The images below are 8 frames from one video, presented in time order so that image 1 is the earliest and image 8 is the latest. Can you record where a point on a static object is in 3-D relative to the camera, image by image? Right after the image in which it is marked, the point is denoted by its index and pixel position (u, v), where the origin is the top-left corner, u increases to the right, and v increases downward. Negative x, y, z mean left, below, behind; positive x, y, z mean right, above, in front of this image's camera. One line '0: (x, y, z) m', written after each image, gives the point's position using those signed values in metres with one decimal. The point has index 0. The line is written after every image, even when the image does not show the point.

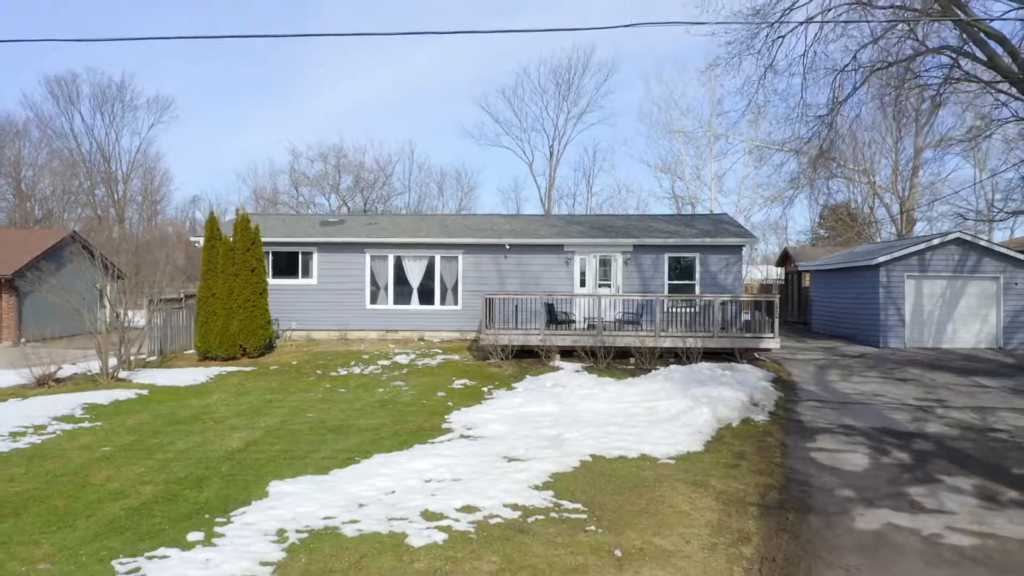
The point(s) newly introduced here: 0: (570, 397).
0: (+0.7, -1.4, +9.6) m
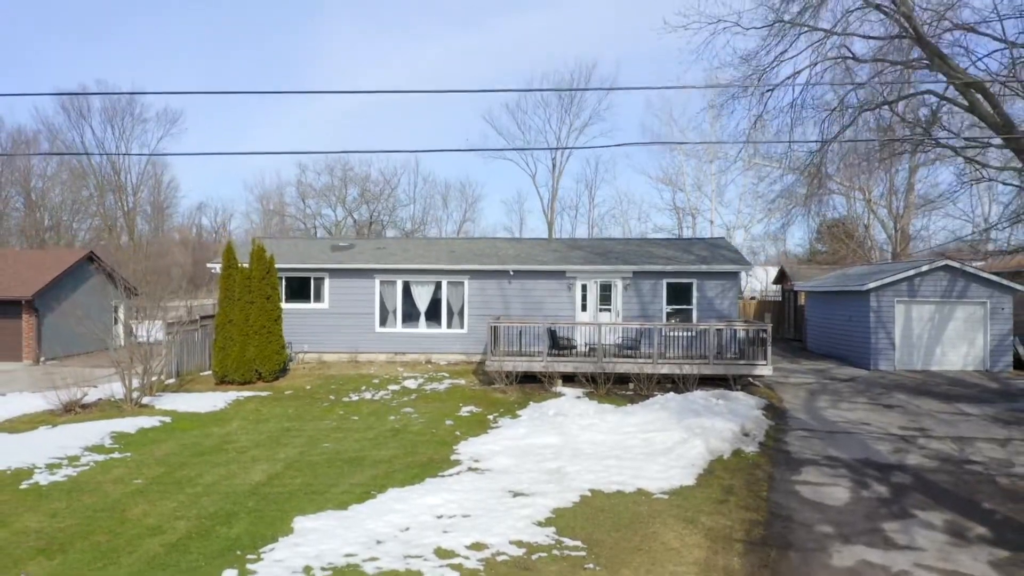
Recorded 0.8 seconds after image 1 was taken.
0: (+0.8, -1.8, +10.2) m
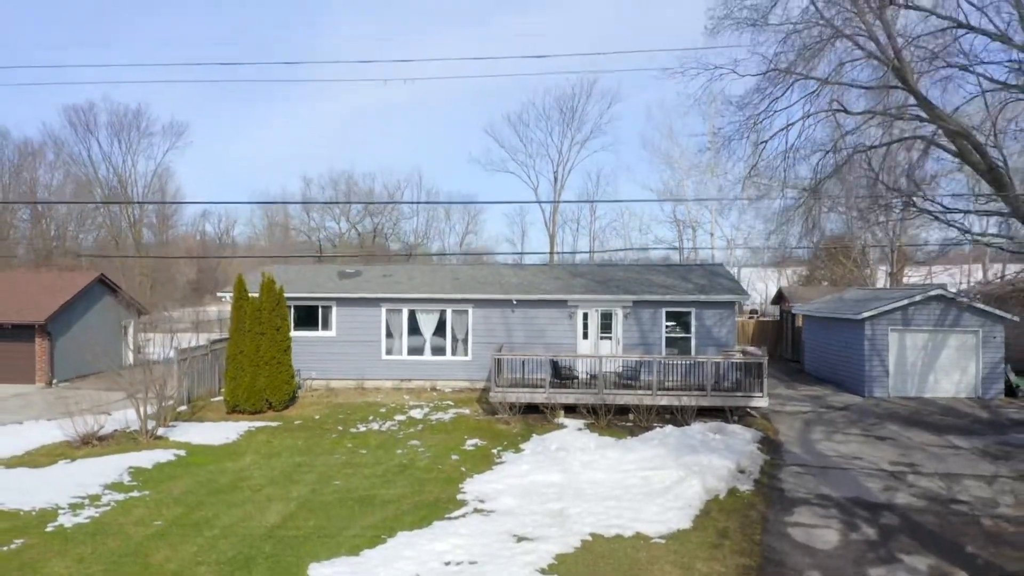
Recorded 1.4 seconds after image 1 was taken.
0: (+0.8, -2.4, +10.6) m
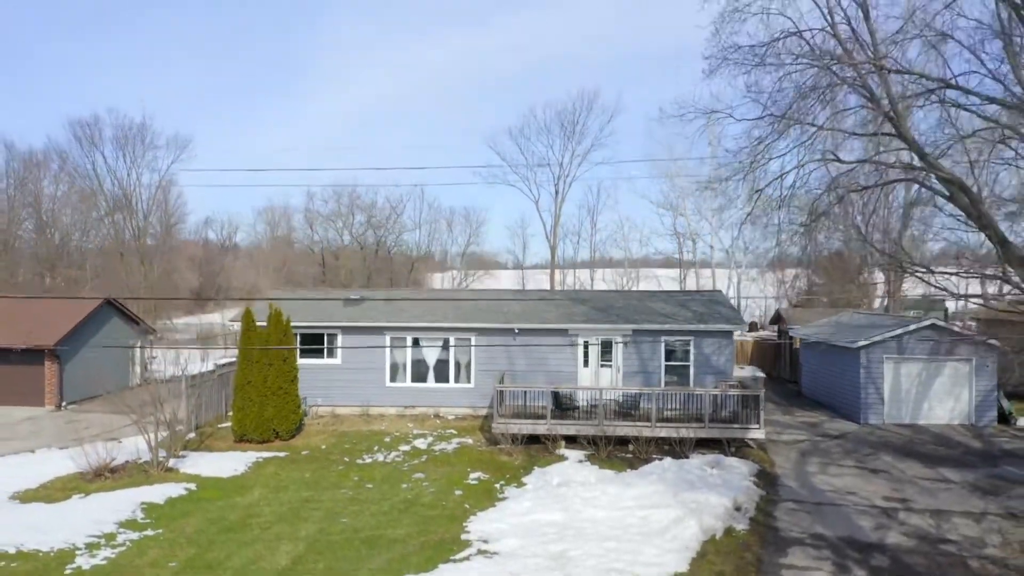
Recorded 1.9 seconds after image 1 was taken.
0: (+0.9, -3.0, +10.9) m
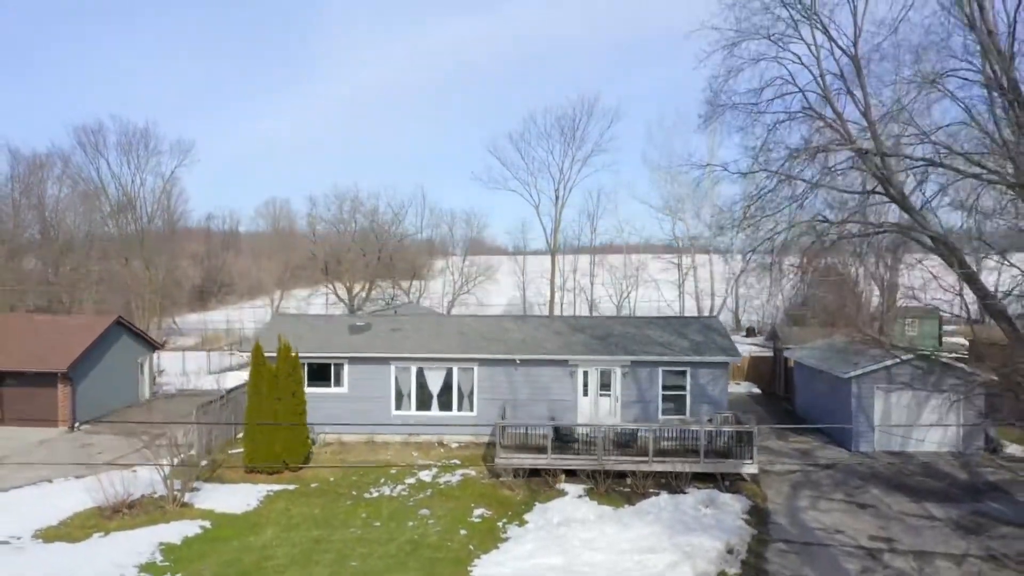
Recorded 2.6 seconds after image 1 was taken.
0: (+0.9, -3.7, +11.3) m
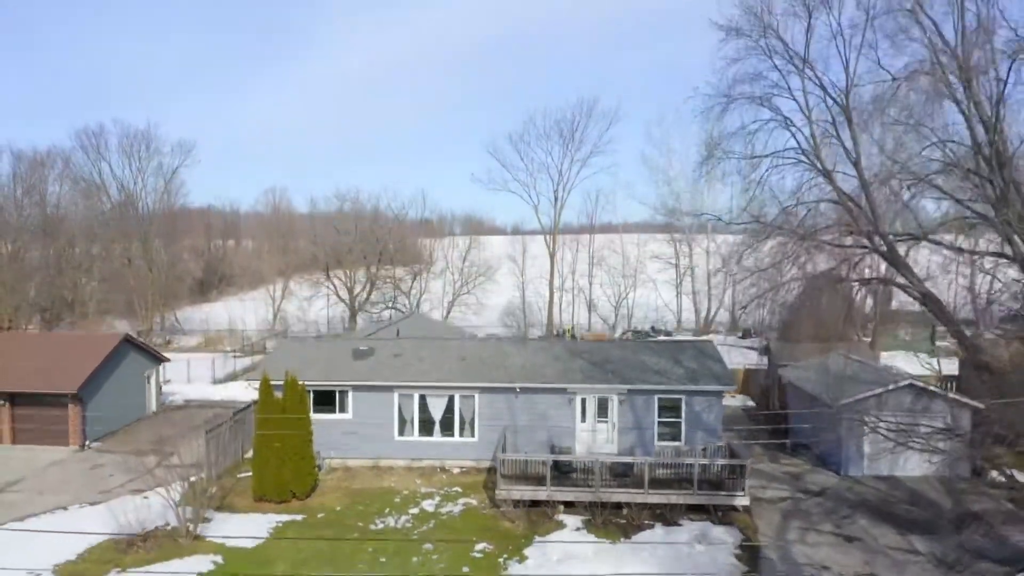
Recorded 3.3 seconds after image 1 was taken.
0: (+0.9, -4.5, +11.9) m
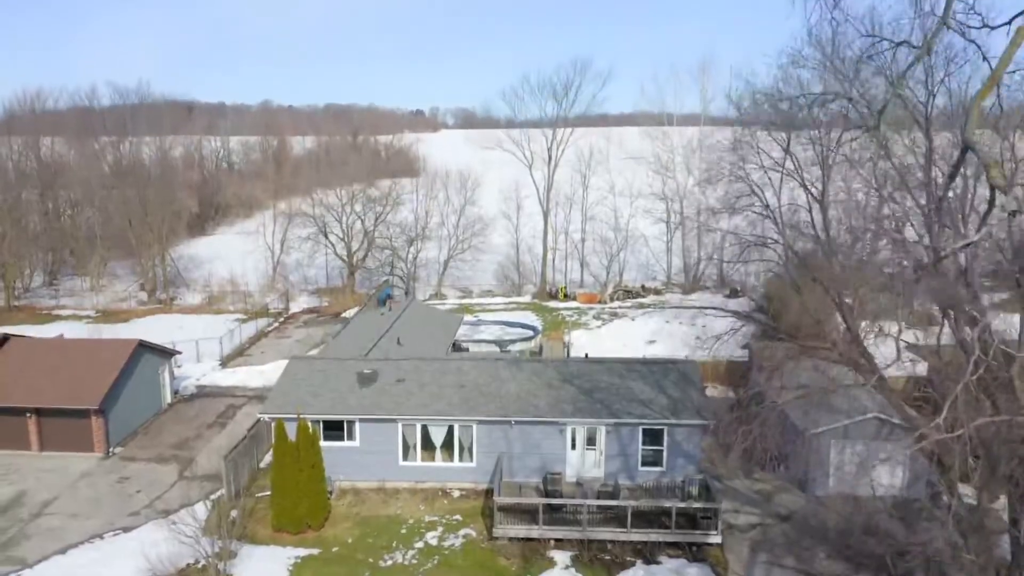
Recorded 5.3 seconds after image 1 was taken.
0: (+0.9, -6.0, +13.5) m
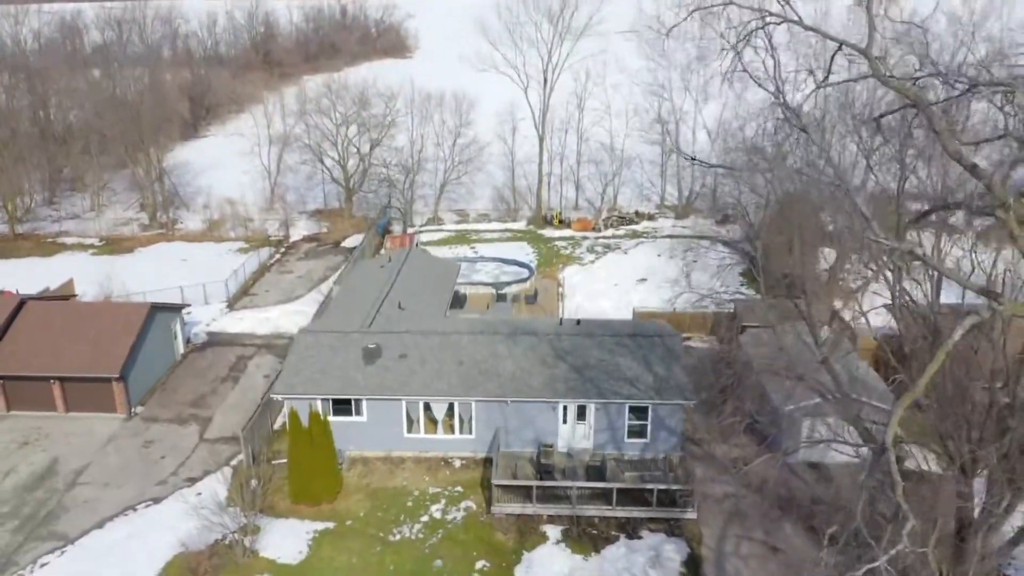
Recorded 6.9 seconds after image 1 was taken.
0: (+0.8, -6.4, +15.4) m
